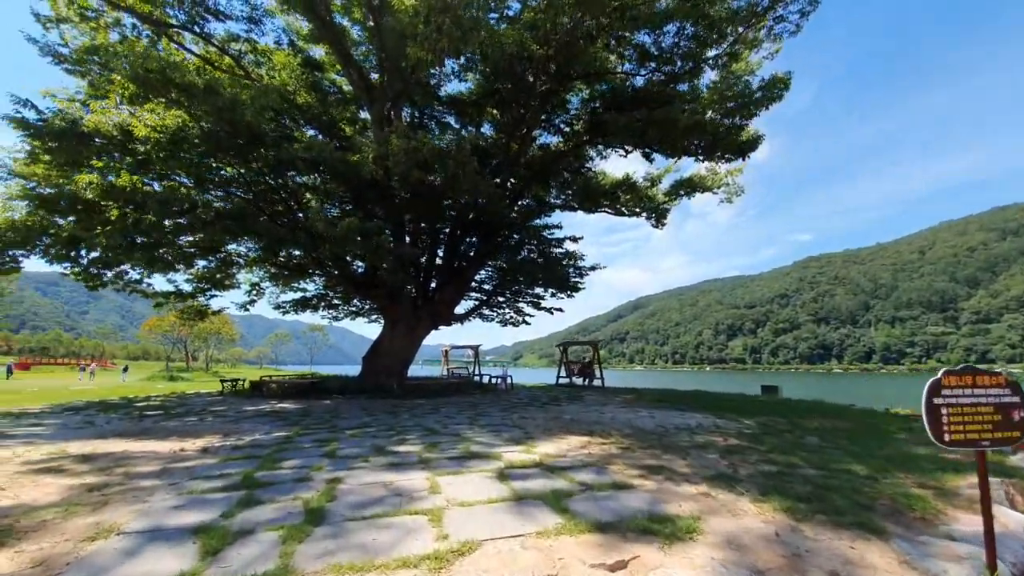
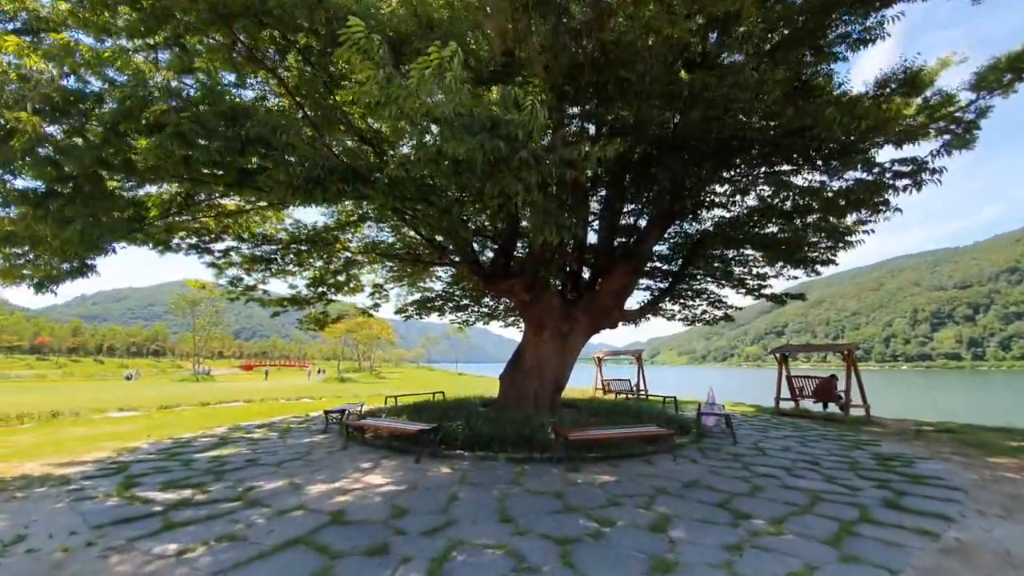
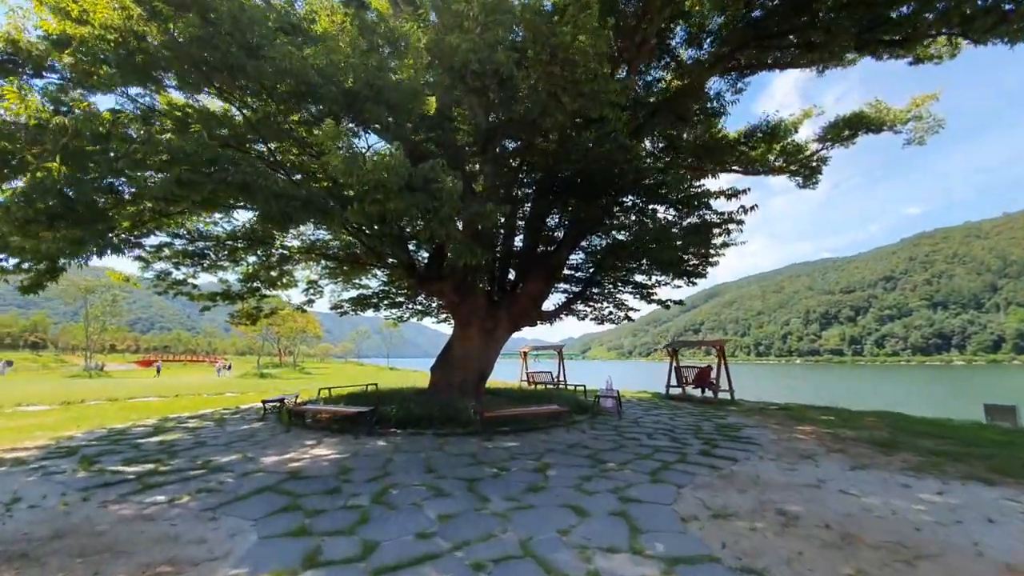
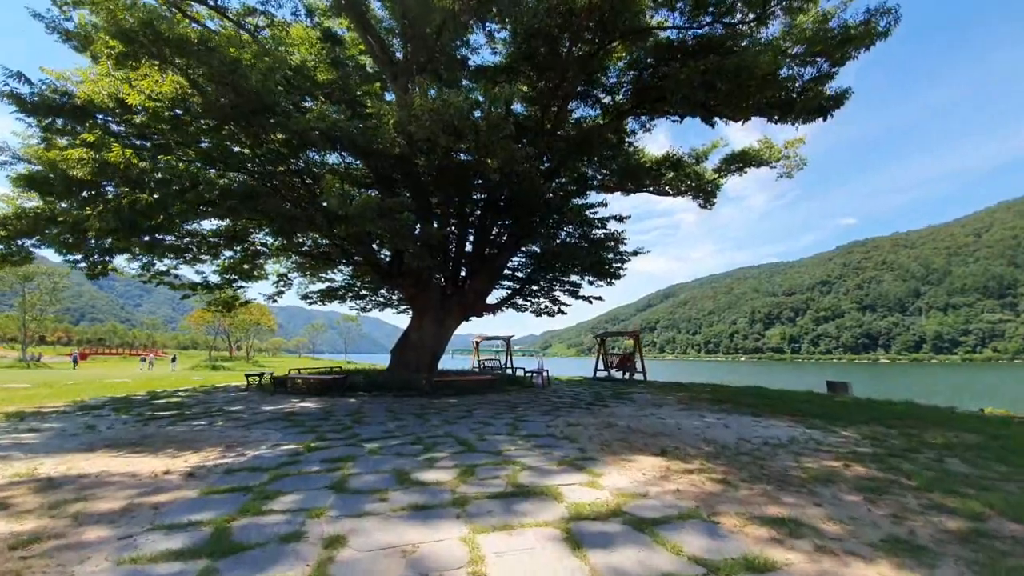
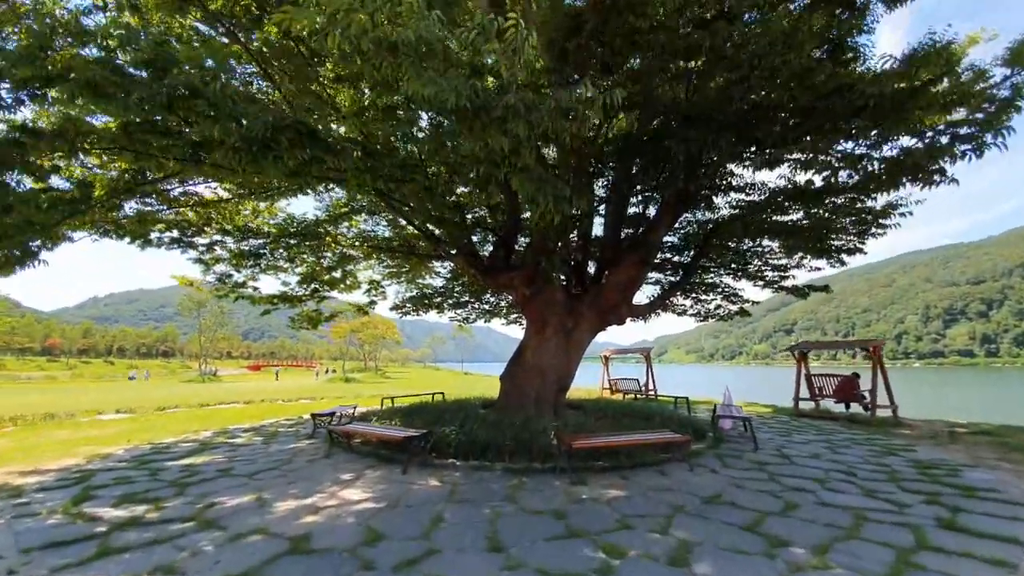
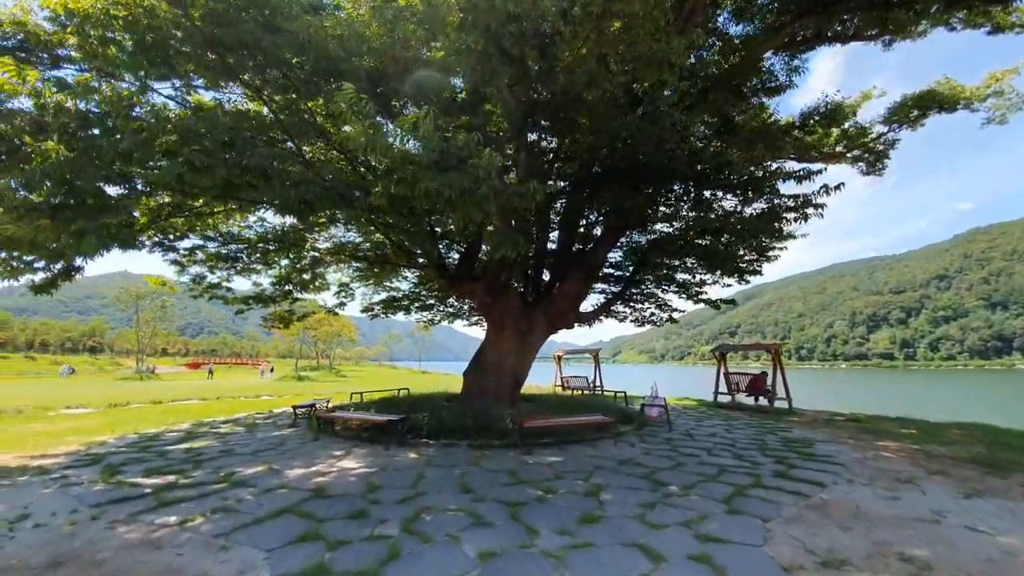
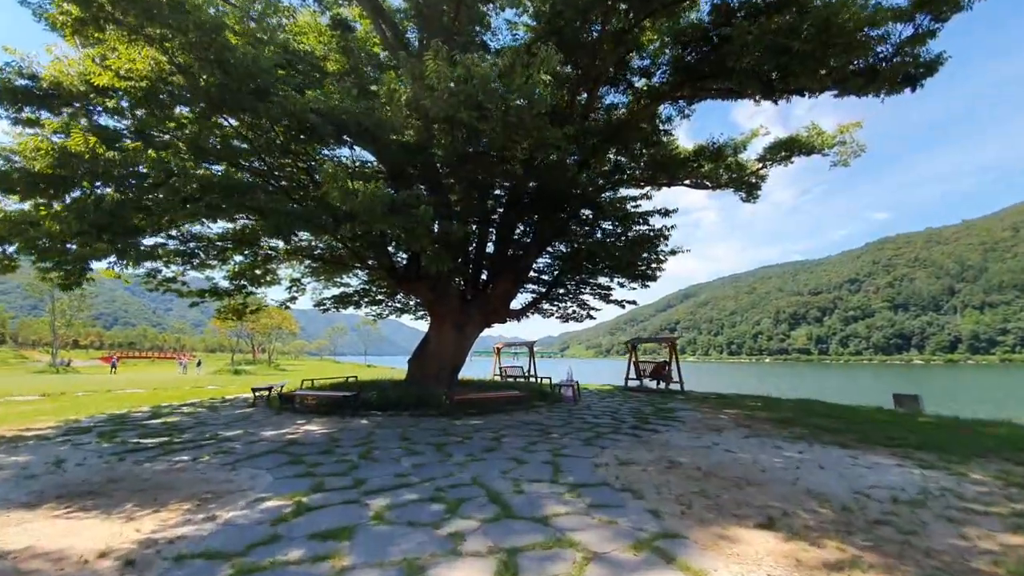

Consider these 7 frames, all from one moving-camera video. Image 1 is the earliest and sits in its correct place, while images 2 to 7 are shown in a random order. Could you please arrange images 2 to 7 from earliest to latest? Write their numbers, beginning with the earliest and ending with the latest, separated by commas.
4, 7, 3, 6, 2, 5
